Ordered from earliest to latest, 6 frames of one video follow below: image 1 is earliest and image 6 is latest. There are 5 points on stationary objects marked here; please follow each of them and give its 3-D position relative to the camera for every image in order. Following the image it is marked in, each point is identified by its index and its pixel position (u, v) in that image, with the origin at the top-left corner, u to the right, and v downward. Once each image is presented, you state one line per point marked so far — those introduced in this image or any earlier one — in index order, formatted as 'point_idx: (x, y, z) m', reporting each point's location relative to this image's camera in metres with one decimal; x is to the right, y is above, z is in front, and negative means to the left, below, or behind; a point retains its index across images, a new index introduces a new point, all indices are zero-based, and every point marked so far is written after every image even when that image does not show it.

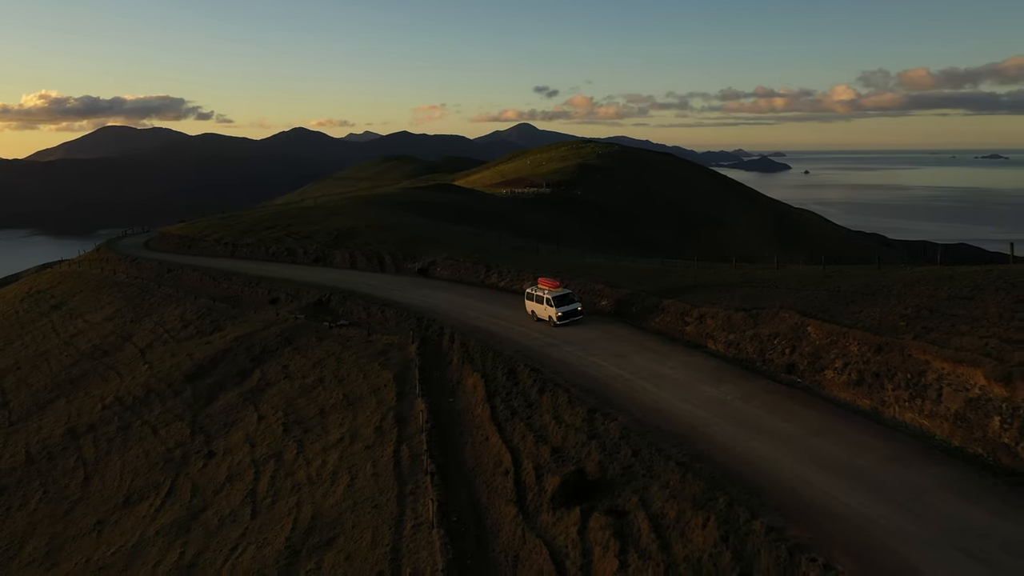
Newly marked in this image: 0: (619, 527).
0: (+1.7, -3.9, +13.5) m
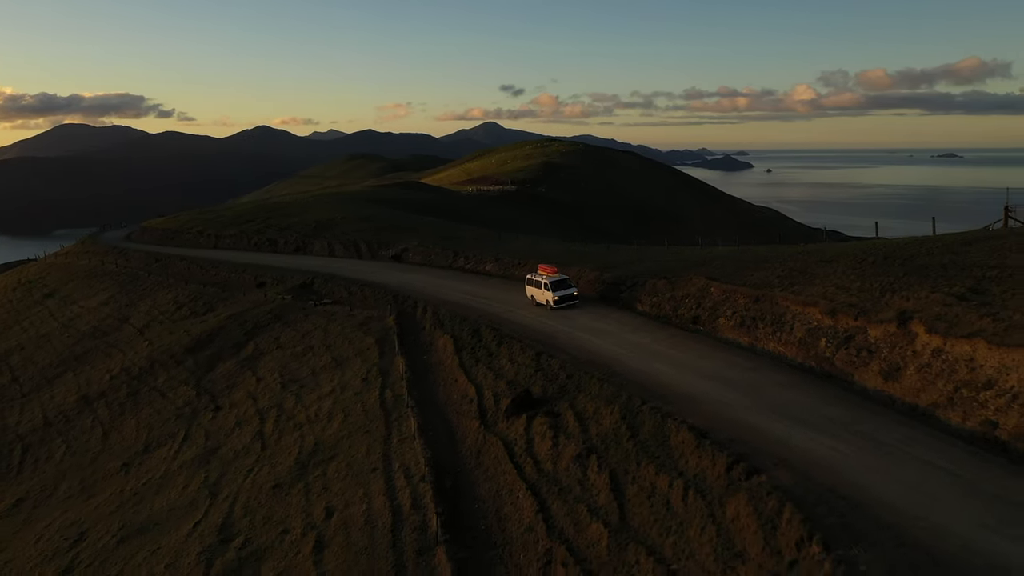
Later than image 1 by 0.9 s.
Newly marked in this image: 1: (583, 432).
0: (+0.9, -3.0, +18.5) m
1: (+1.5, -3.0, +17.2) m
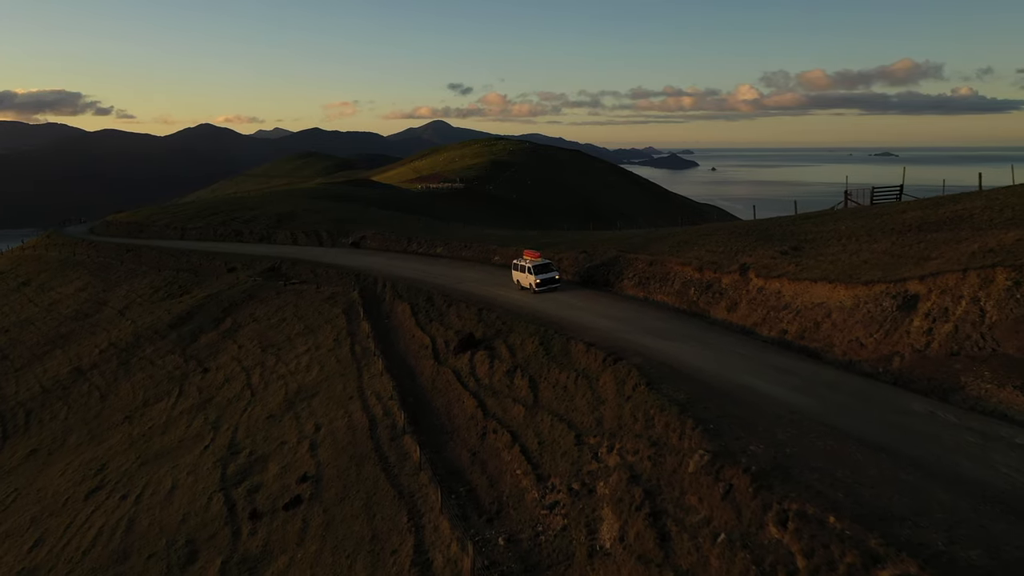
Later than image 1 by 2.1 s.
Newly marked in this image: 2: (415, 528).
0: (-0.7, -1.9, +24.3) m
1: (0.0, -1.9, +23.1) m
2: (-1.8, -4.4, +15.1) m
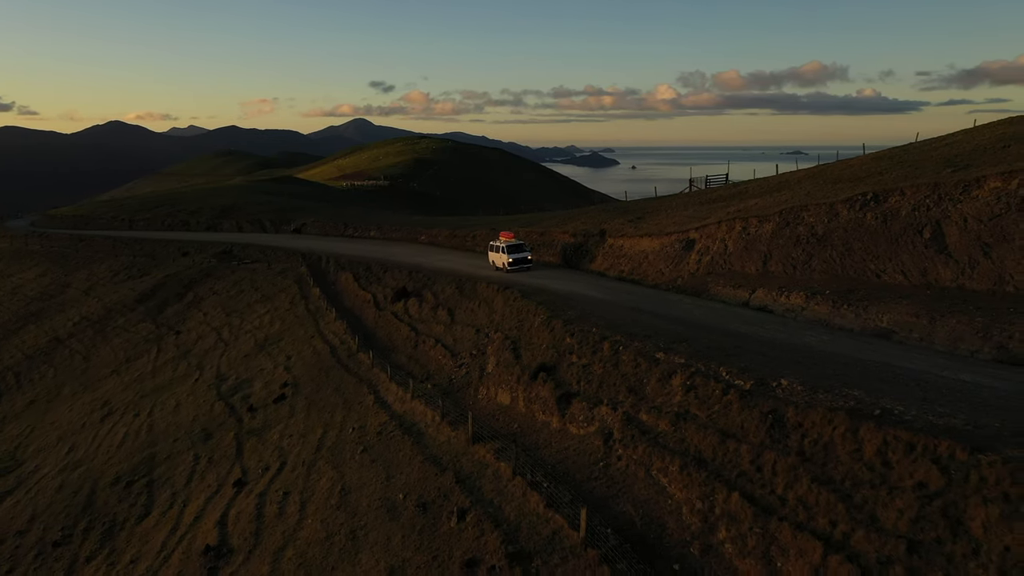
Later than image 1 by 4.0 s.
0: (-3.7, -0.4, +32.6) m
1: (-2.9, -0.4, +31.4) m
2: (-3.9, -2.9, +23.3) m
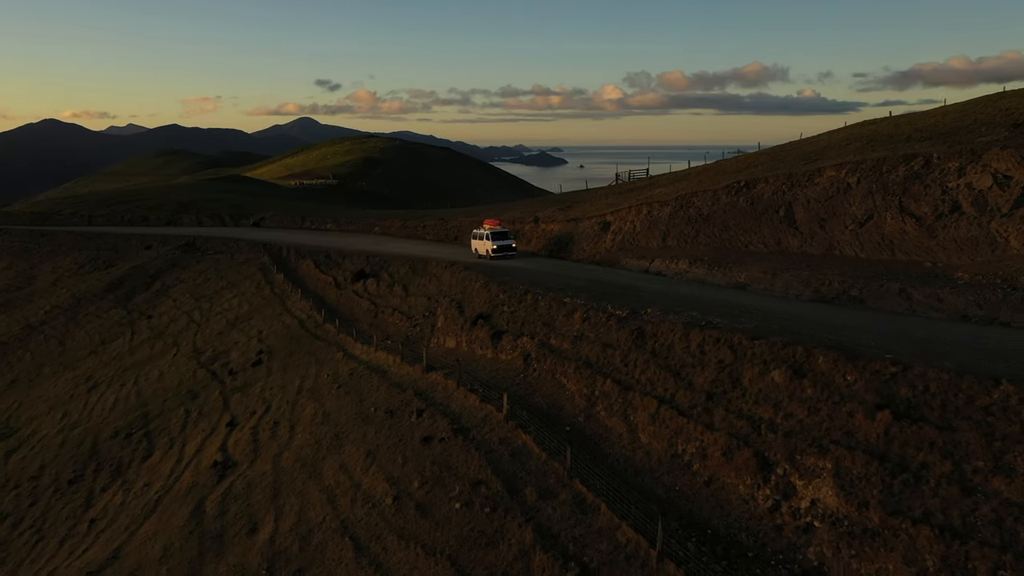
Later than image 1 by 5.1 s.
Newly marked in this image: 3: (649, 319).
0: (-6.1, +0.4, +37.0) m
1: (-5.2, +0.5, +35.8) m
2: (-5.7, -2.1, +27.7) m
3: (+2.7, -0.6, +16.4) m
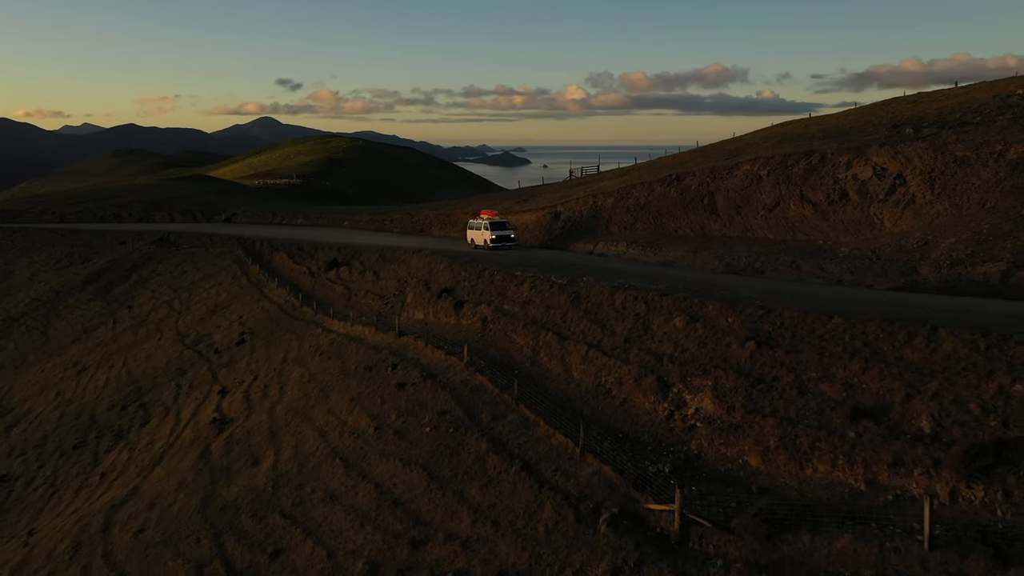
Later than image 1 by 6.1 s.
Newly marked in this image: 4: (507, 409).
0: (-7.9, +1.1, +40.1) m
1: (-7.0, +1.1, +39.0) m
2: (-7.2, -1.5, +30.8) m
3: (+1.7, +0.1, +19.9) m
4: (-0.1, -2.4, +16.4) m
